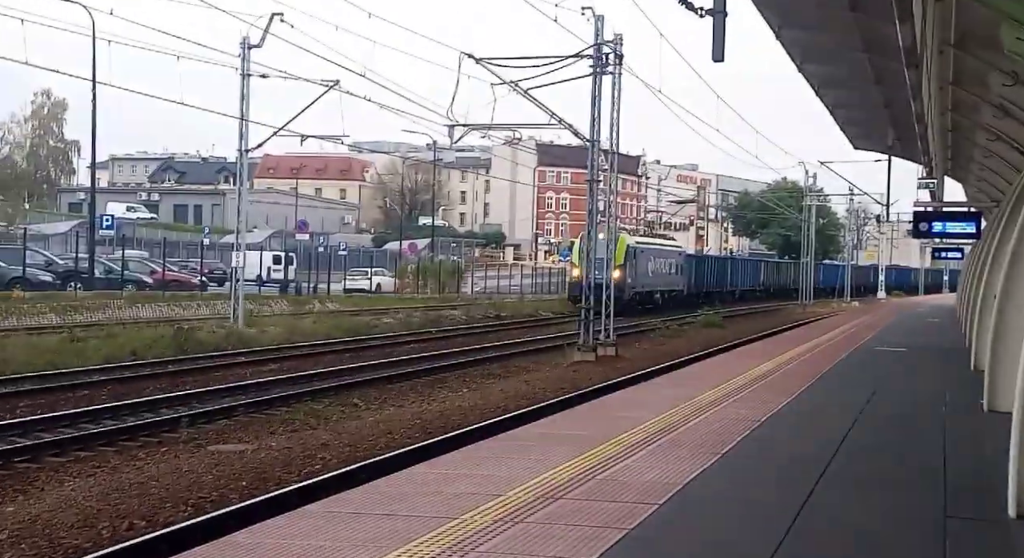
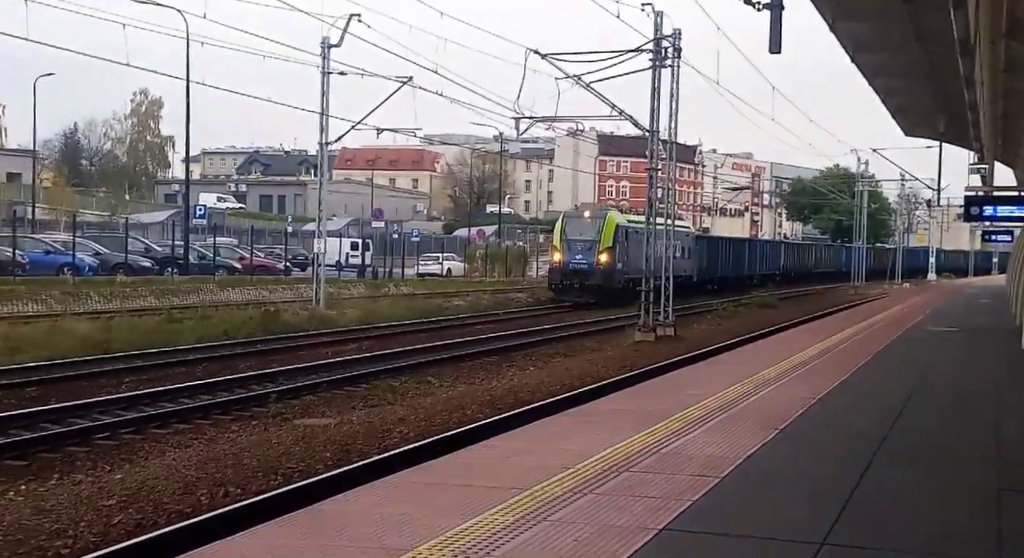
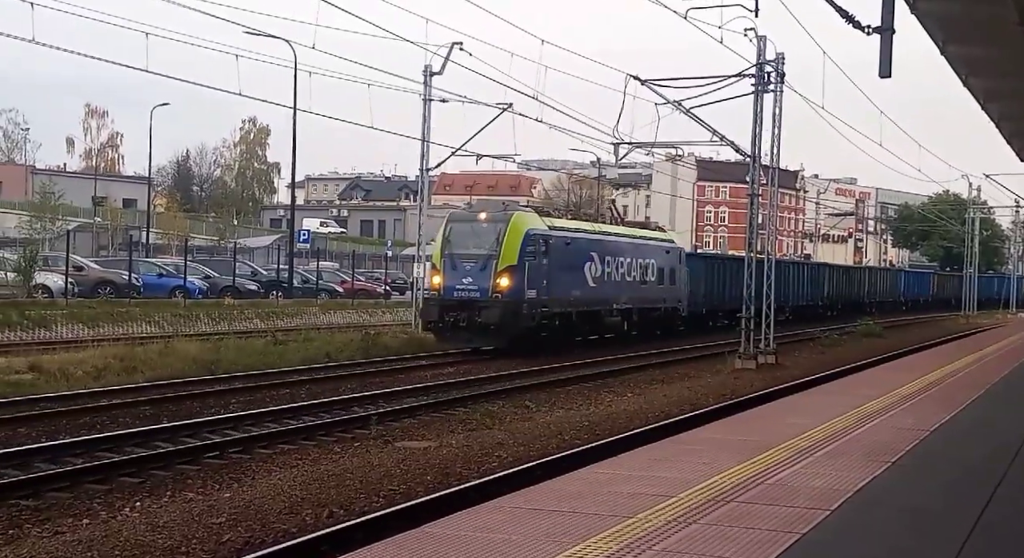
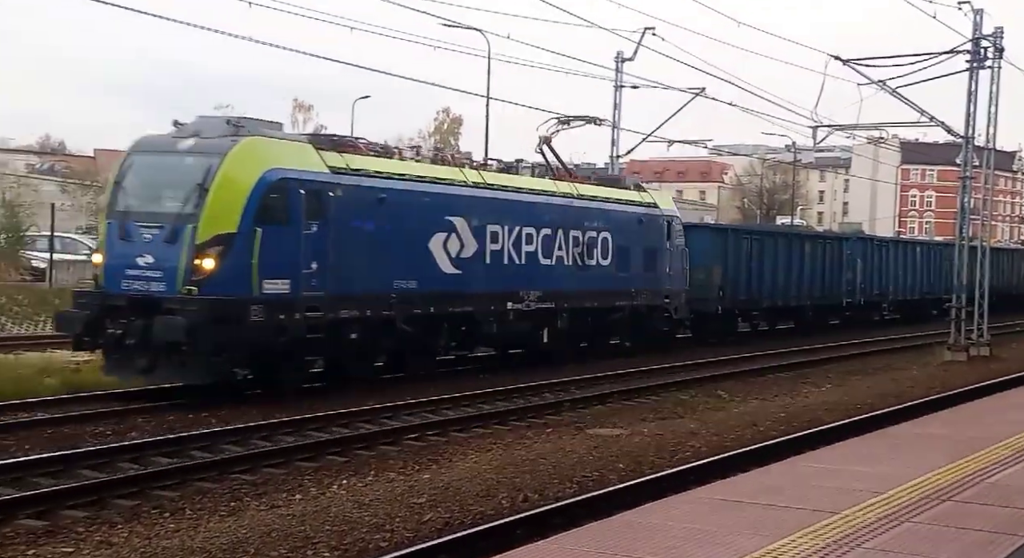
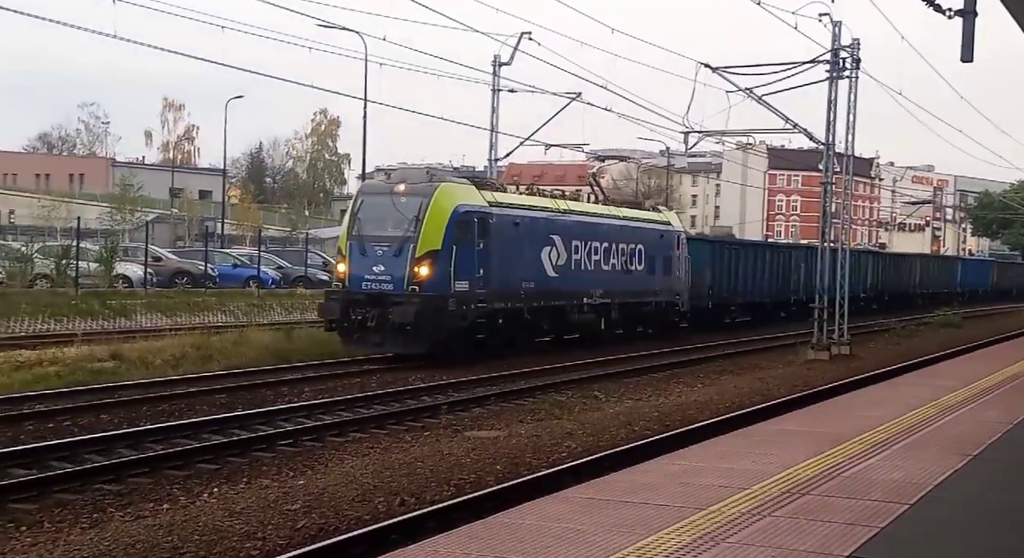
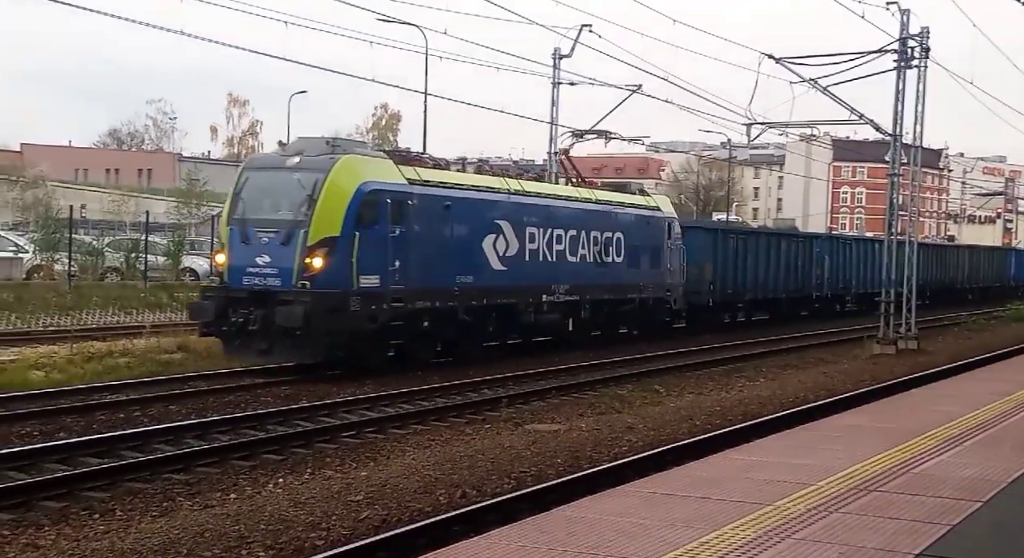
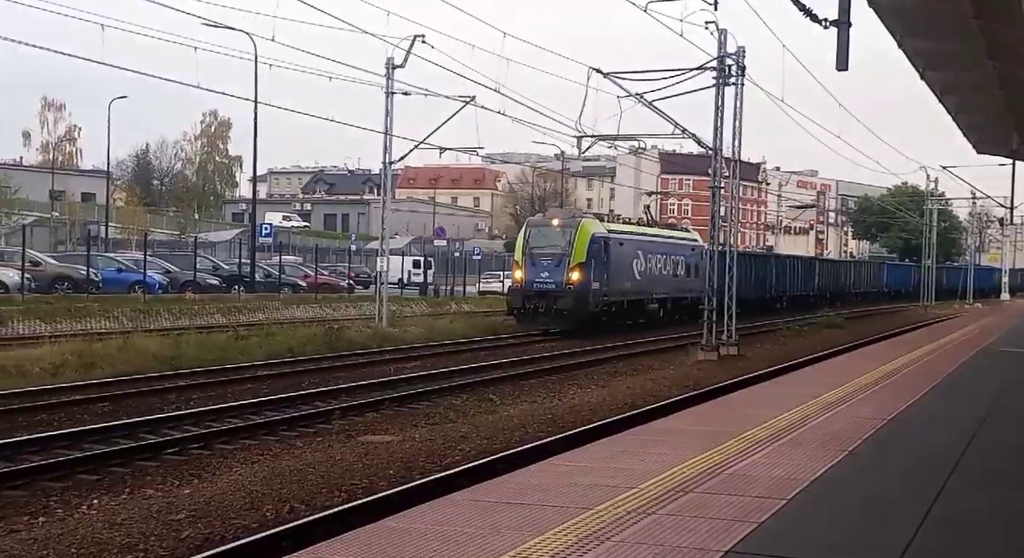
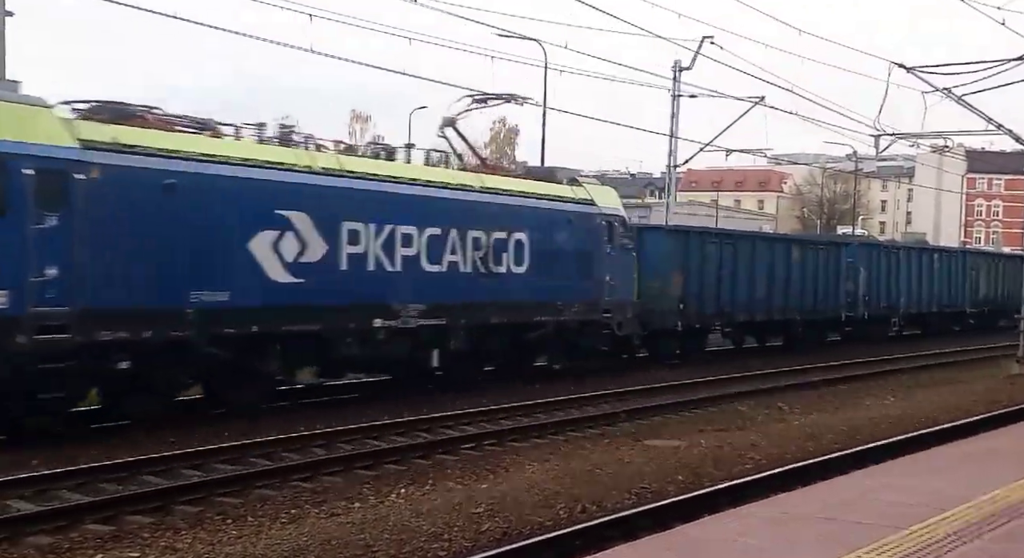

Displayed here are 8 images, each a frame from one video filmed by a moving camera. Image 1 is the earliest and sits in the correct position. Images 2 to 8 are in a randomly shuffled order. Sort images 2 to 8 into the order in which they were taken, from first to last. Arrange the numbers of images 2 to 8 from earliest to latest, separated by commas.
2, 7, 3, 5, 6, 4, 8
